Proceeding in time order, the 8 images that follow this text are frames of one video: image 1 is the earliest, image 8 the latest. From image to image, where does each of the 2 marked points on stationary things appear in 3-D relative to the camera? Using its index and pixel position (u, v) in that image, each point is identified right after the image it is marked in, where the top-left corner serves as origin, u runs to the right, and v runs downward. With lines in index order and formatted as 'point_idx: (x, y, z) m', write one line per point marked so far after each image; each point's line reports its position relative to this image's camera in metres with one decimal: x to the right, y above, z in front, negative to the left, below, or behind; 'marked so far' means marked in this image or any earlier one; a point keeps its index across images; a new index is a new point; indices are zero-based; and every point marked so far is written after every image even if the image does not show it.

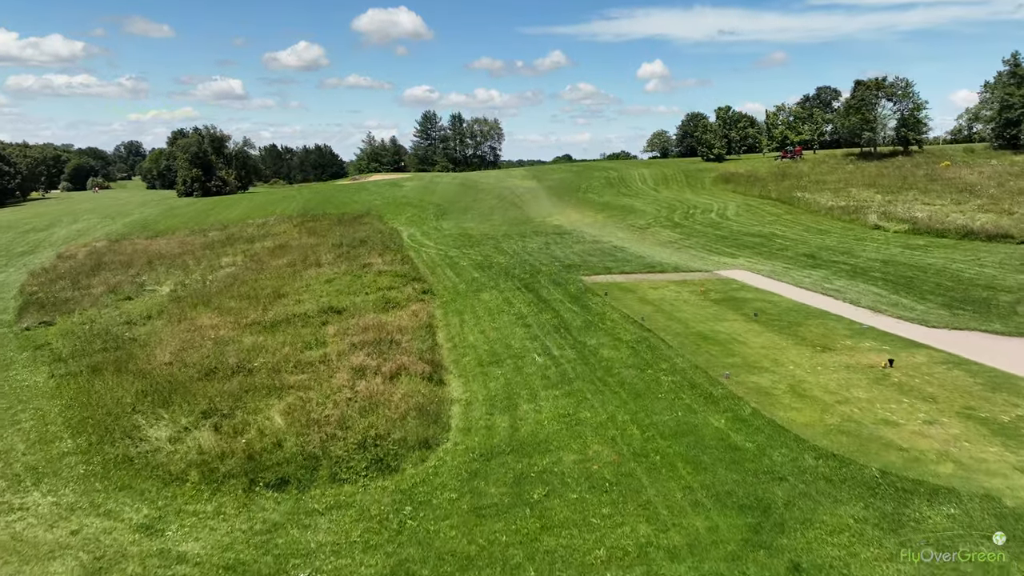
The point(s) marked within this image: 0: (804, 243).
0: (+7.5, +1.1, +18.4) m
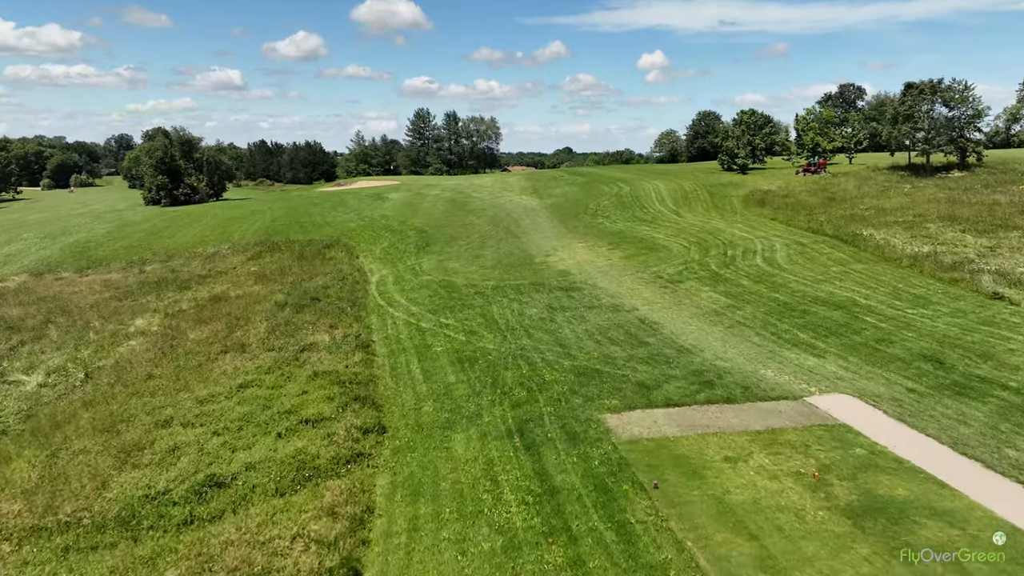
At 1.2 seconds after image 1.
0: (+7.3, -0.8, +13.2) m
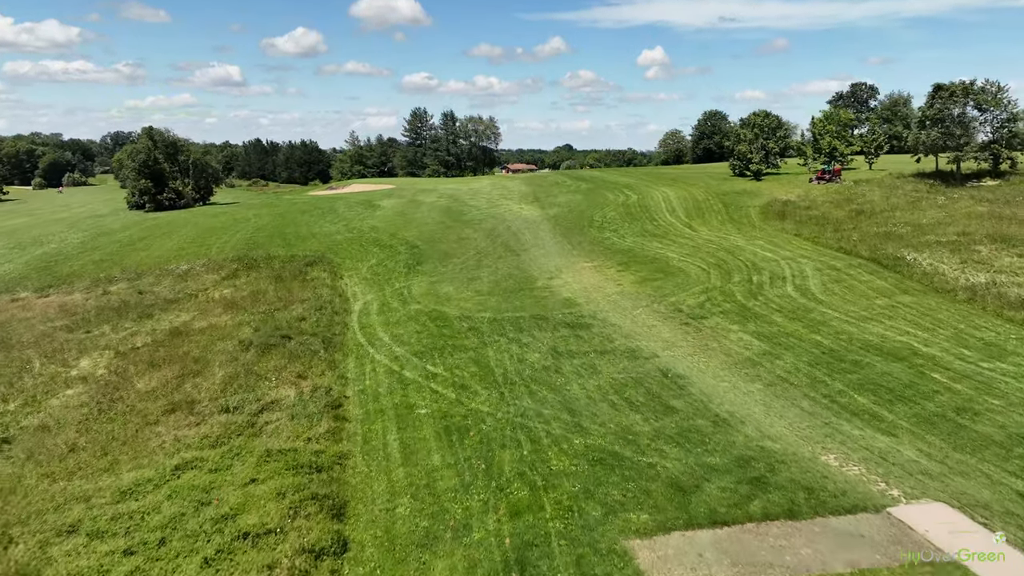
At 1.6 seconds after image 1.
0: (+7.3, -1.6, +10.9) m
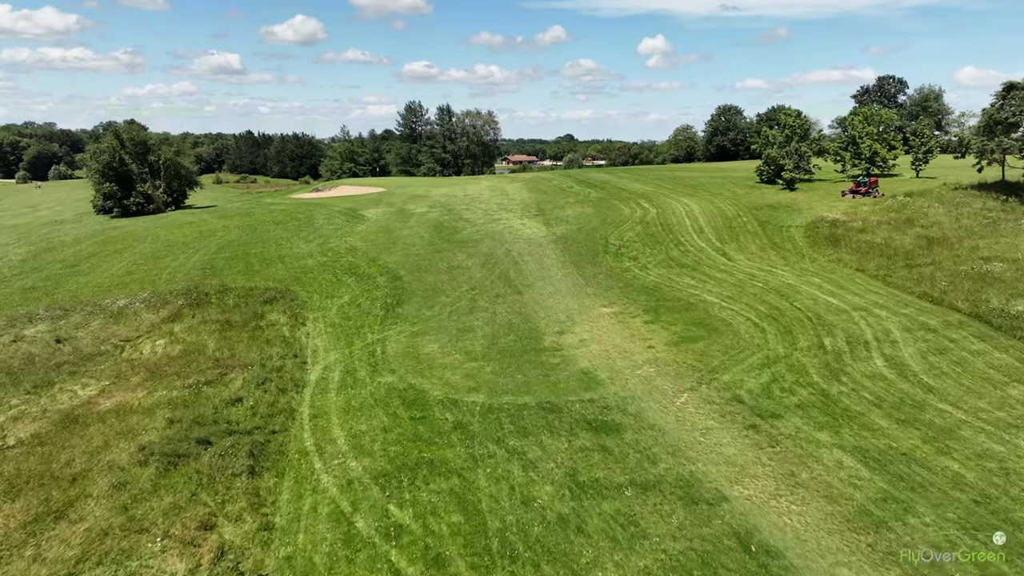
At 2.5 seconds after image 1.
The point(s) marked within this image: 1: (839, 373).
0: (+7.3, -3.1, +6.5) m
1: (+6.1, -1.6, +13.4) m
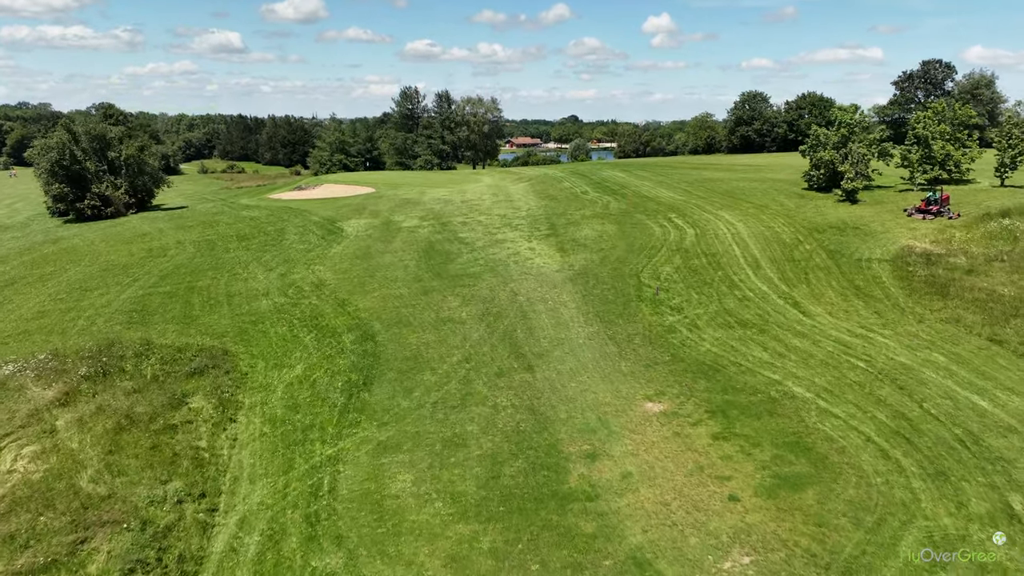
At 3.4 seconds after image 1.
0: (+7.4, -5.1, +1.1) m
1: (+6.2, -3.4, +8.0) m
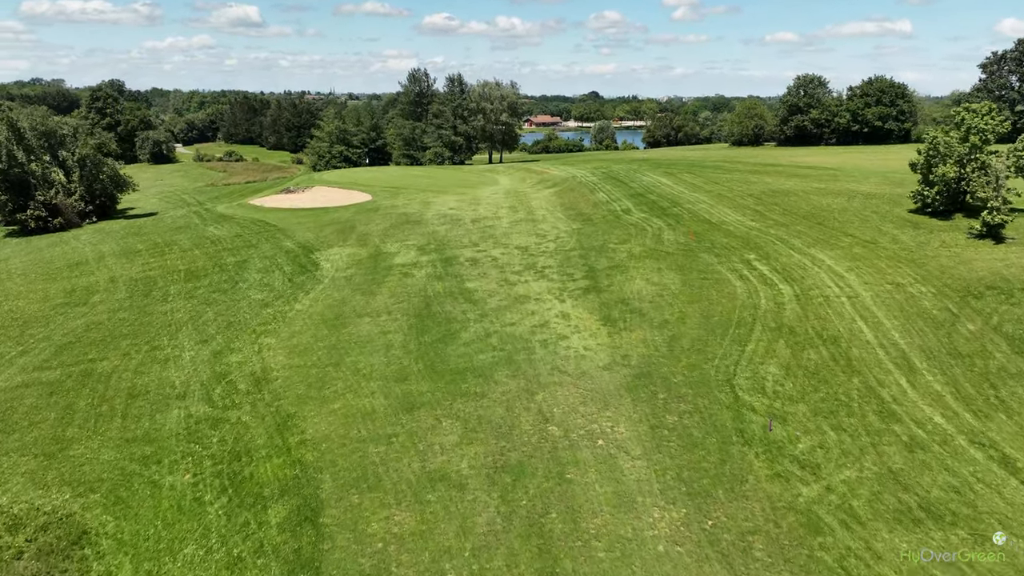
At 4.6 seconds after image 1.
0: (+7.5, -8.0, -5.8) m
1: (+6.4, -6.0, +1.0) m
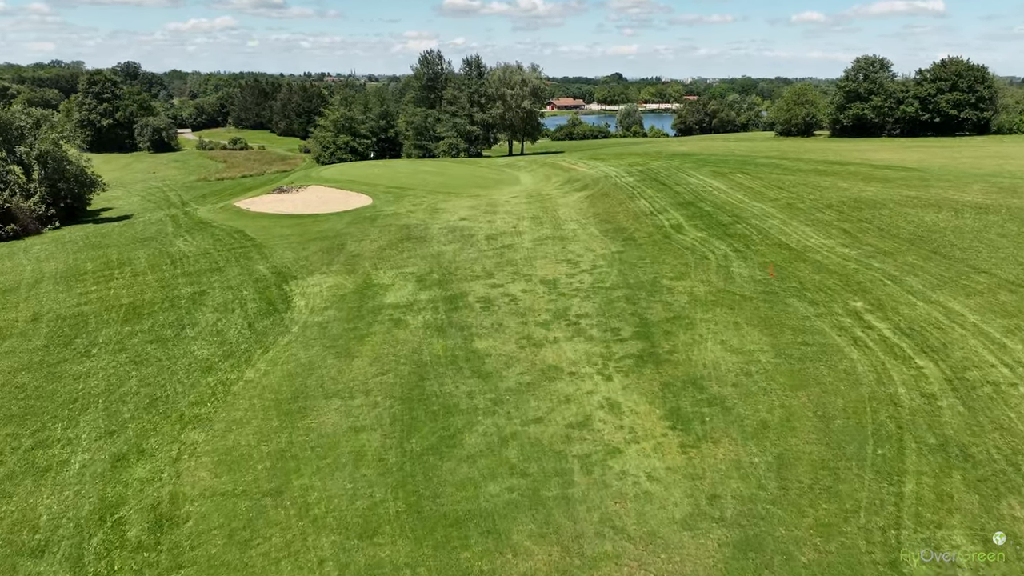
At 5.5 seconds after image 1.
0: (+7.2, -9.9, -11.1) m
1: (+6.4, -7.8, -4.3) m
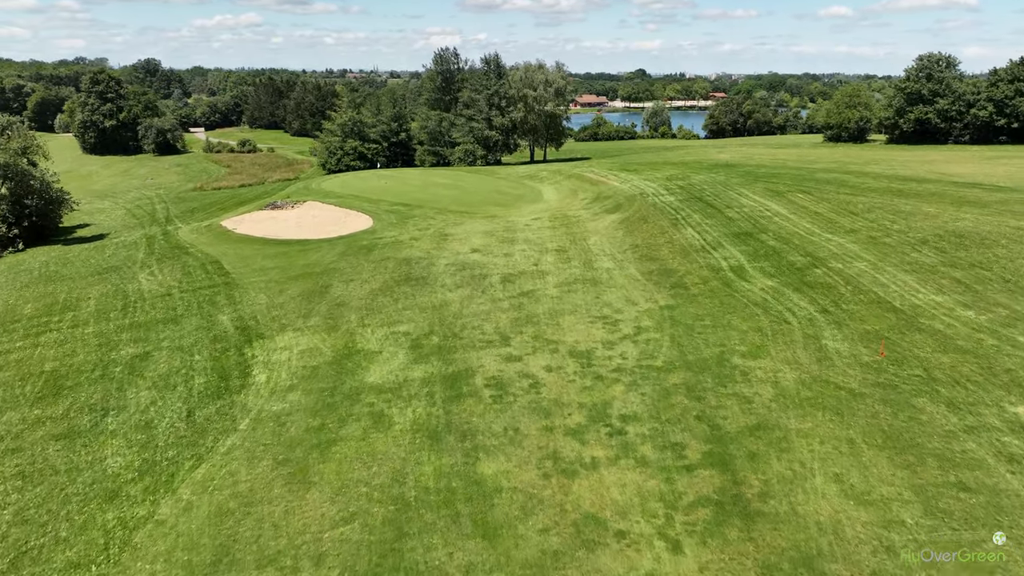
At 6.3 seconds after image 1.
0: (+6.7, -11.7, -15.7) m
1: (+6.1, -9.5, -8.9) m
